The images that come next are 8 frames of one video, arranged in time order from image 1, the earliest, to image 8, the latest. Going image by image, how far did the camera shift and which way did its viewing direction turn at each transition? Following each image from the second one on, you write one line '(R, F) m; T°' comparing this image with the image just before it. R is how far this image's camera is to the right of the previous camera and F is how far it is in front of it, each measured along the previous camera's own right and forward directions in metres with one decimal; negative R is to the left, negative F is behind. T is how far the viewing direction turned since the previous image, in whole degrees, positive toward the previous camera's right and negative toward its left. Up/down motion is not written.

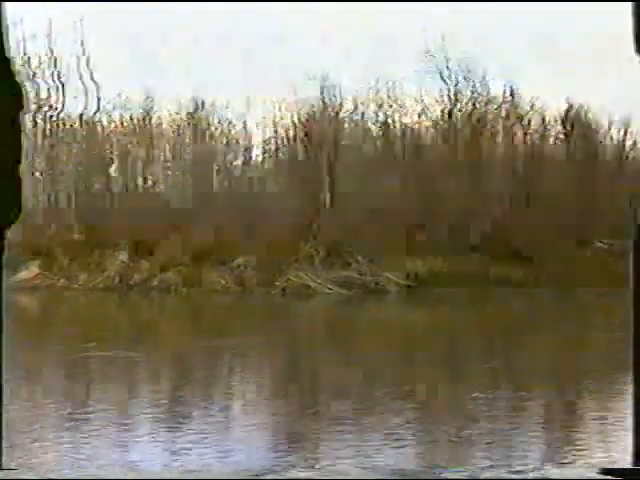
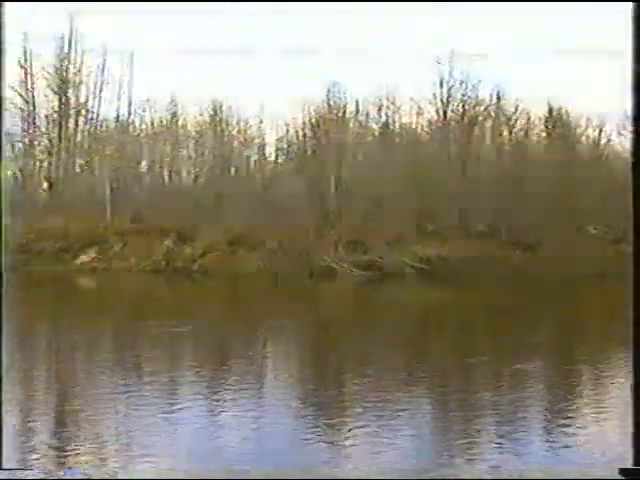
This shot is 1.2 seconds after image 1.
(0.0, -0.8) m; 0°
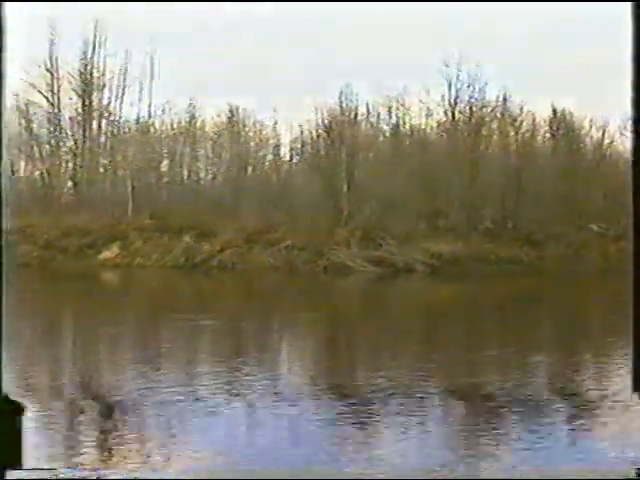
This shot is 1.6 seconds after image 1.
(0.0, -0.3) m; -1°
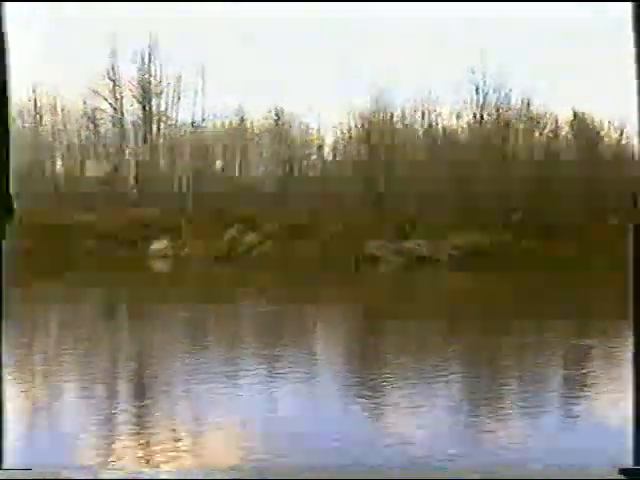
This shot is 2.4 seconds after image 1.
(0.0, -0.8) m; -2°
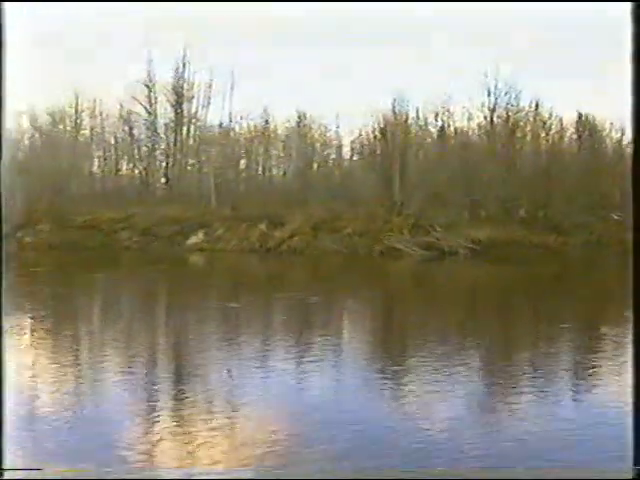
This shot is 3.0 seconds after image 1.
(0.0, -0.6) m; -1°
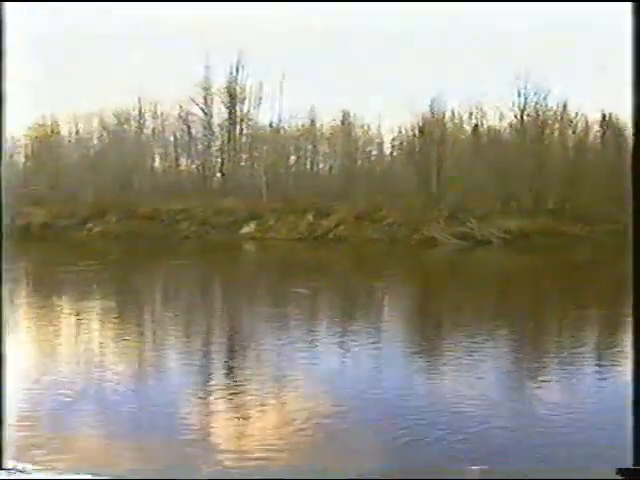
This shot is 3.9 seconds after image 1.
(0.0, -0.8) m; -2°
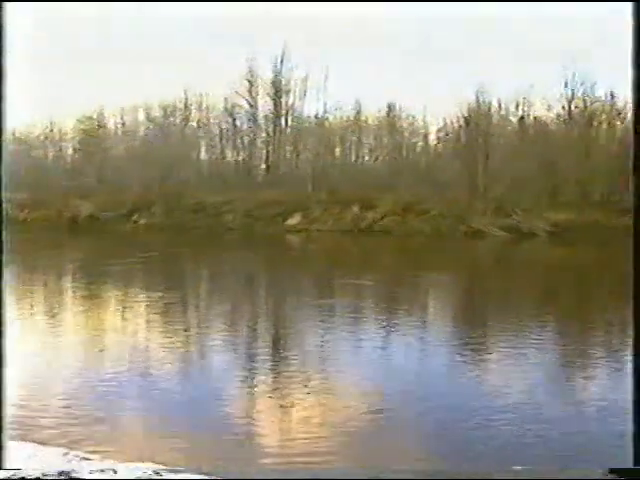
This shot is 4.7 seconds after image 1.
(0.0, 0.0) m; -2°
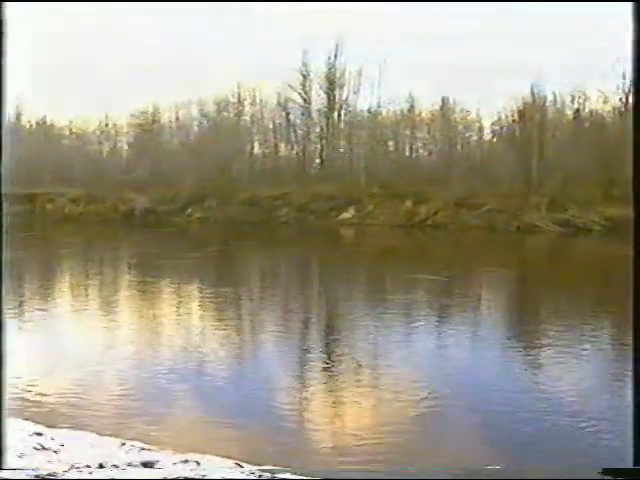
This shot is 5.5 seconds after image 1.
(0.0, 0.0) m; -3°
